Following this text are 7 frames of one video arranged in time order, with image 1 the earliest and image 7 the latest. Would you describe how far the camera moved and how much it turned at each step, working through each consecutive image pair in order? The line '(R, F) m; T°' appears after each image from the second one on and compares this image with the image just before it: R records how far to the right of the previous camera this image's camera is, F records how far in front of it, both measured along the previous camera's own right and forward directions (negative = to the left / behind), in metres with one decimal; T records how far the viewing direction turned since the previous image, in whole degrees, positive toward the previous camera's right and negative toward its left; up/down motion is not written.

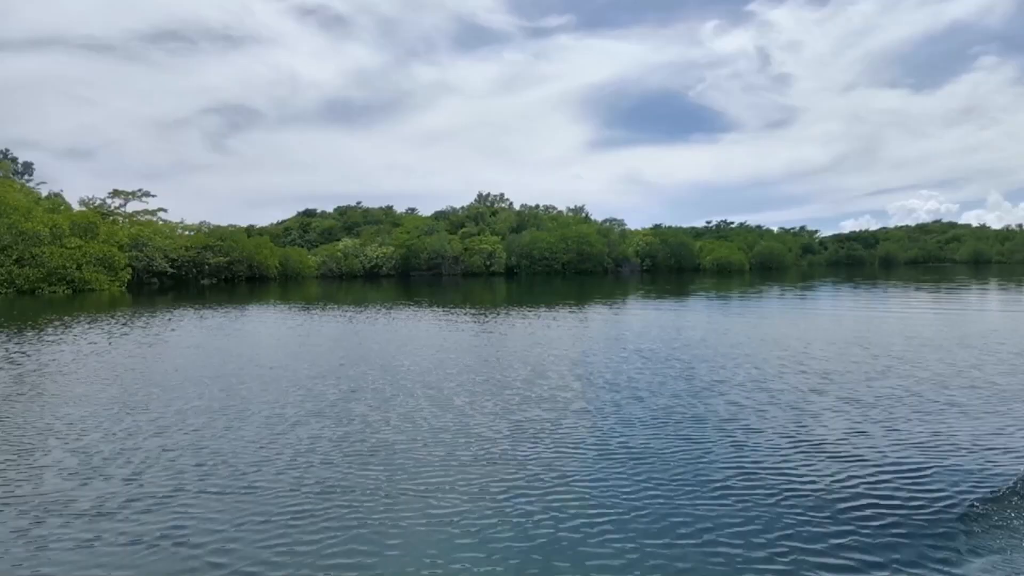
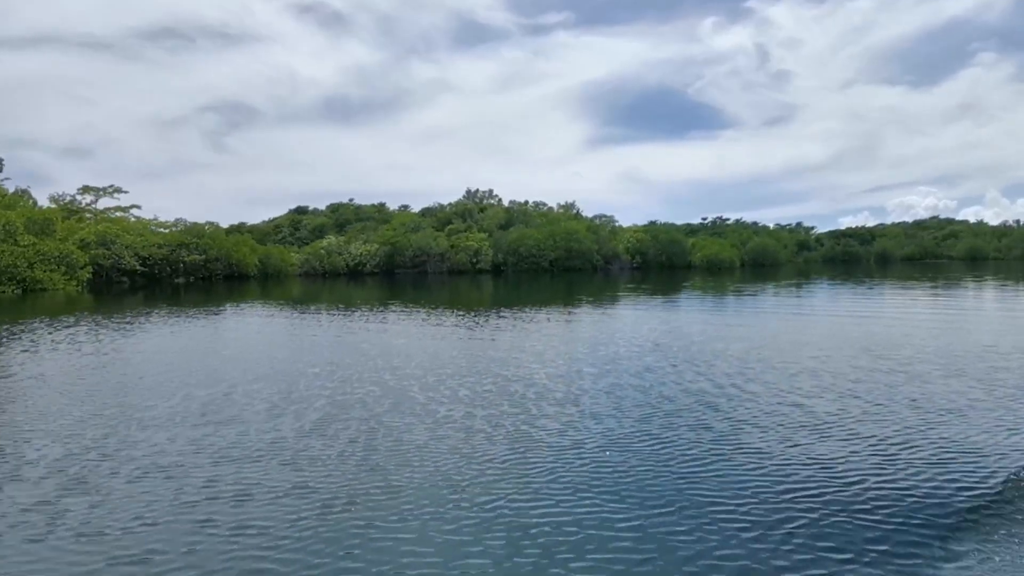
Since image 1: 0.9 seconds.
(+1.2, +1.8) m; 0°
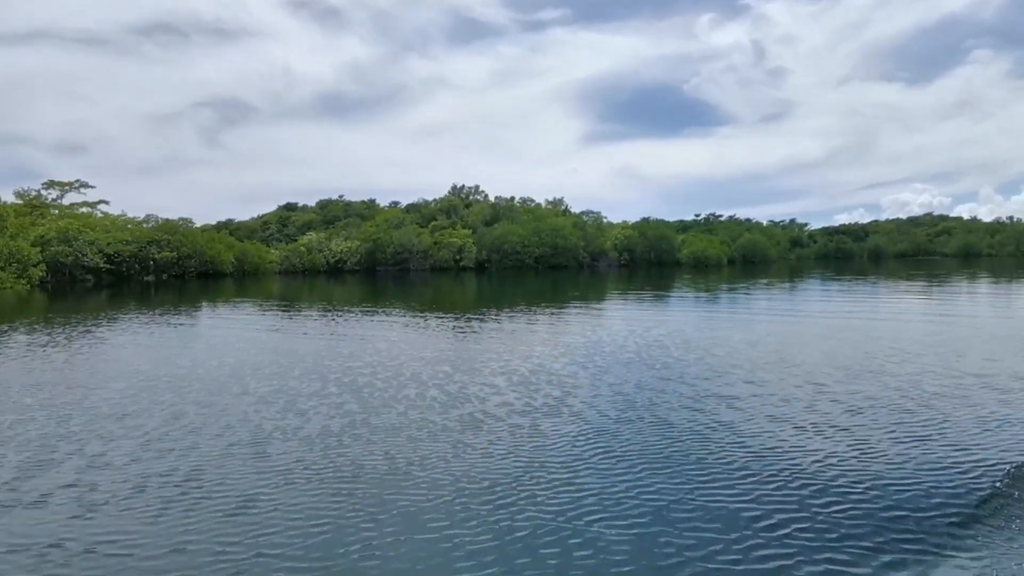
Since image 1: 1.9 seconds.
(+1.2, +1.8) m; 0°
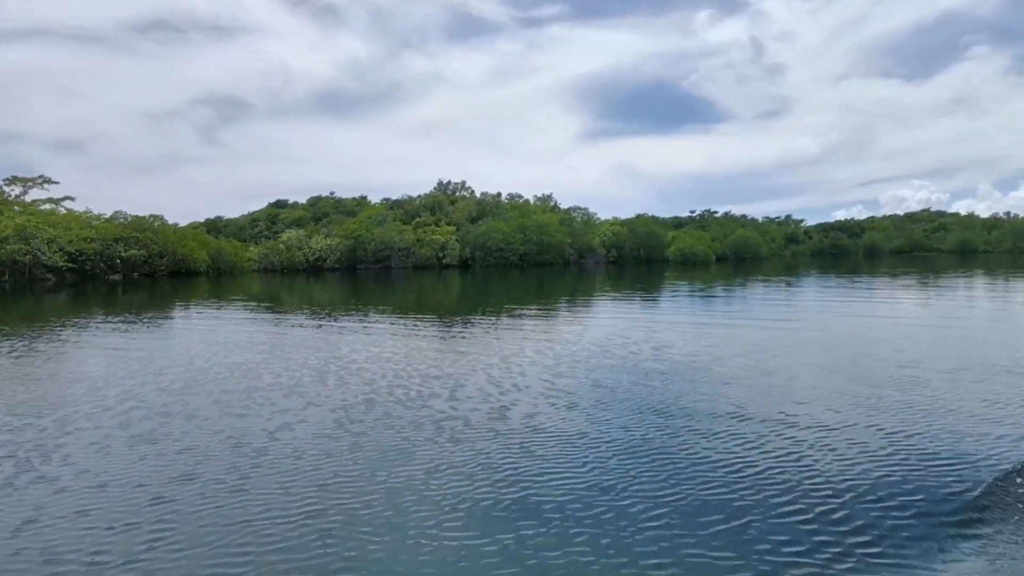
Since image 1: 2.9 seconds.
(+1.4, +2.0) m; 0°
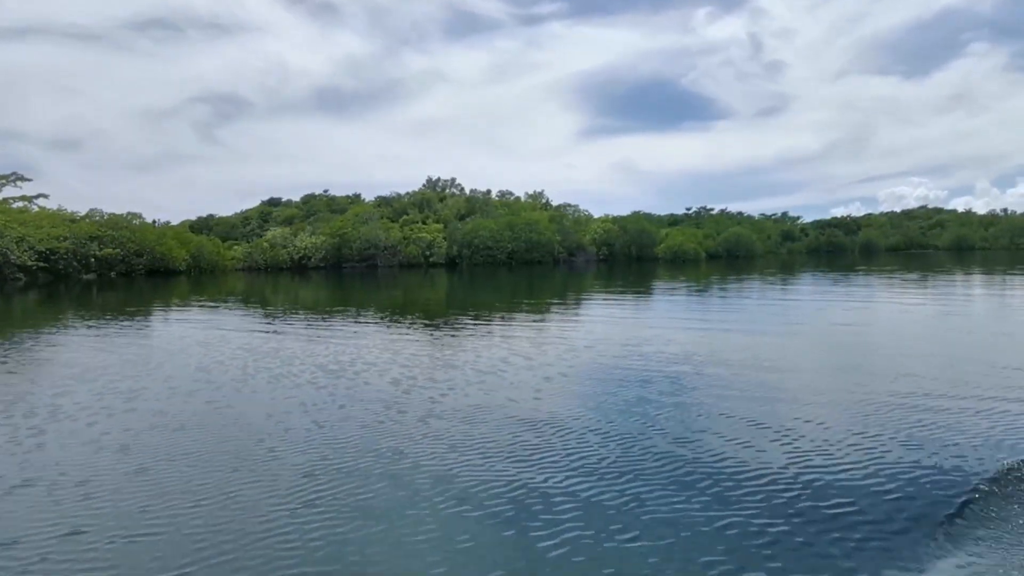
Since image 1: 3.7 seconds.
(+1.1, +1.4) m; 0°
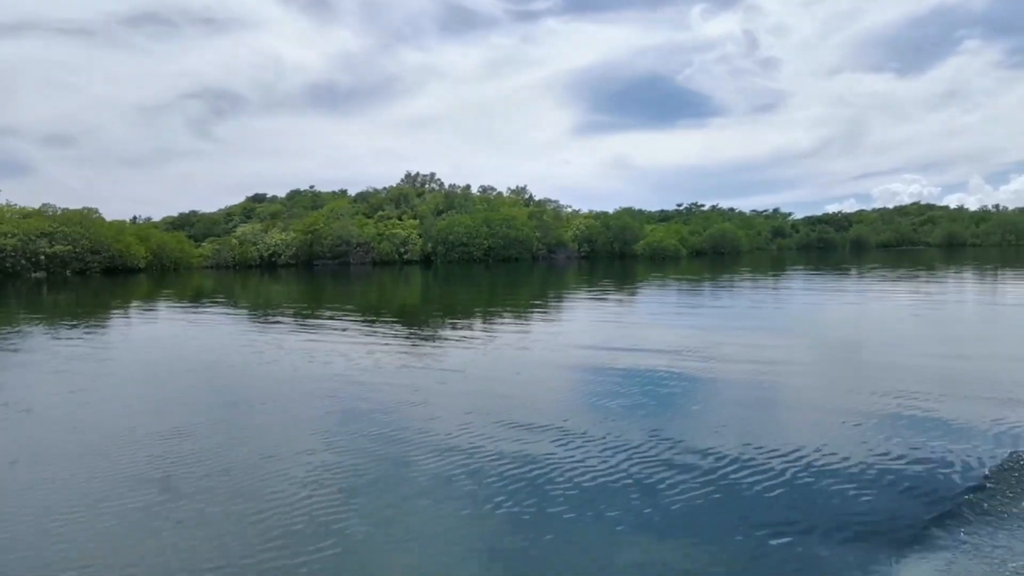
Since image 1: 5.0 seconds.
(+1.7, +2.4) m; 0°
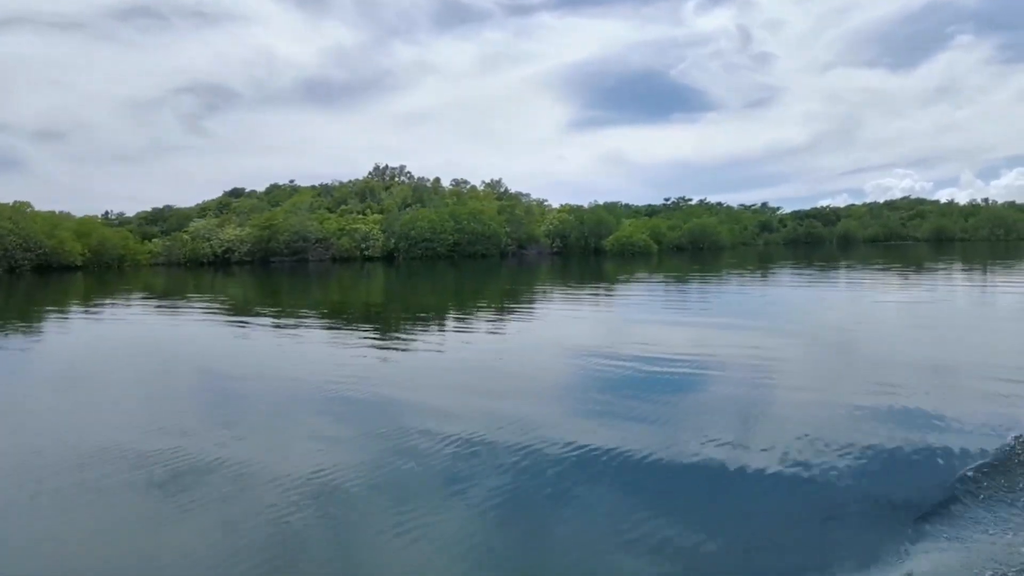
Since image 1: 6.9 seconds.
(+2.4, +3.4) m; 0°
